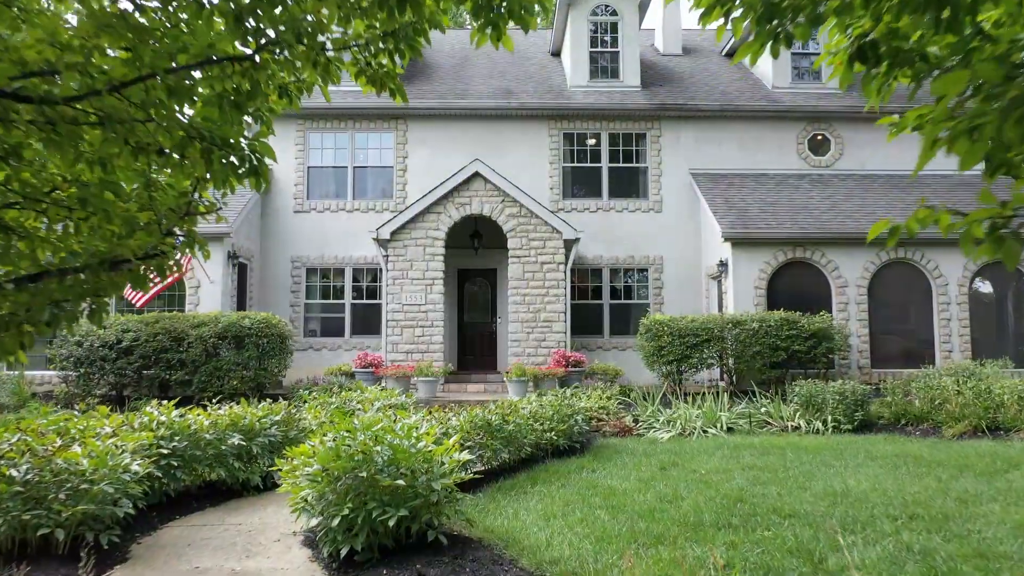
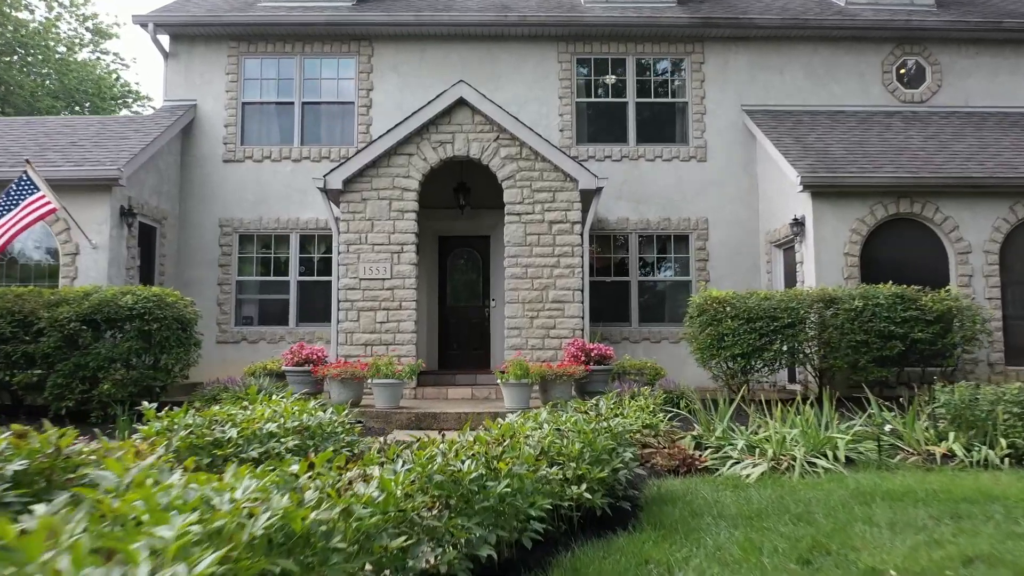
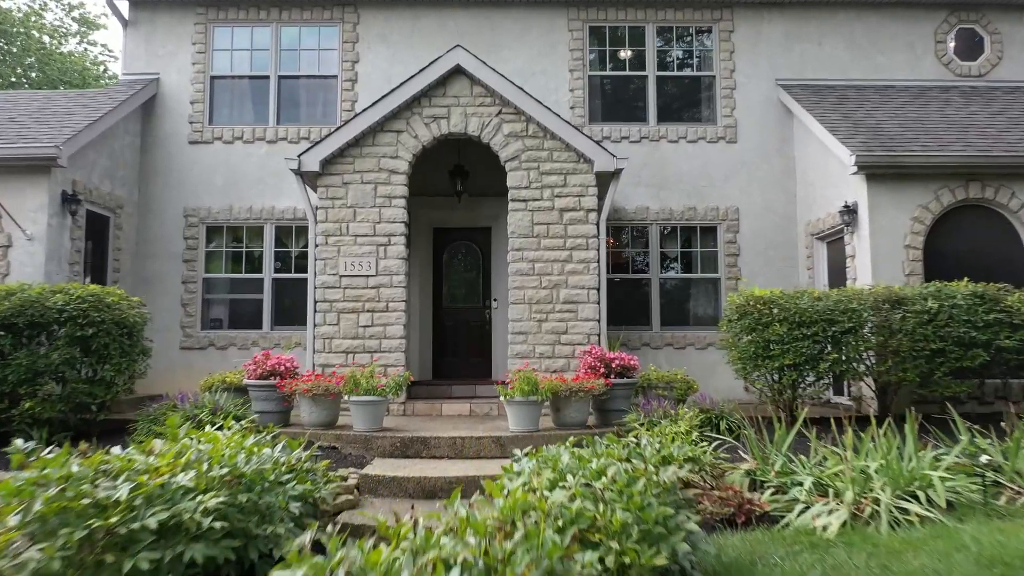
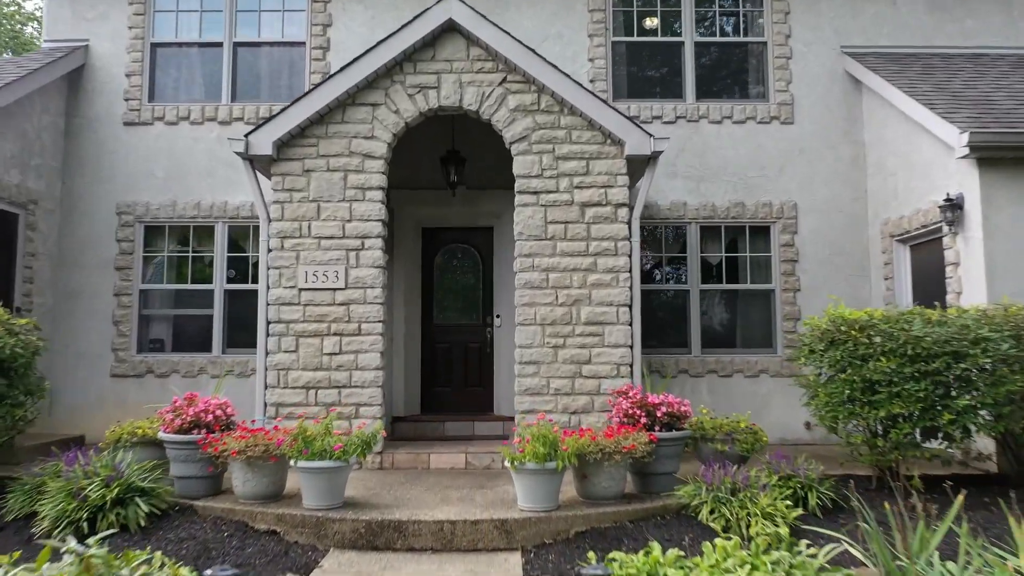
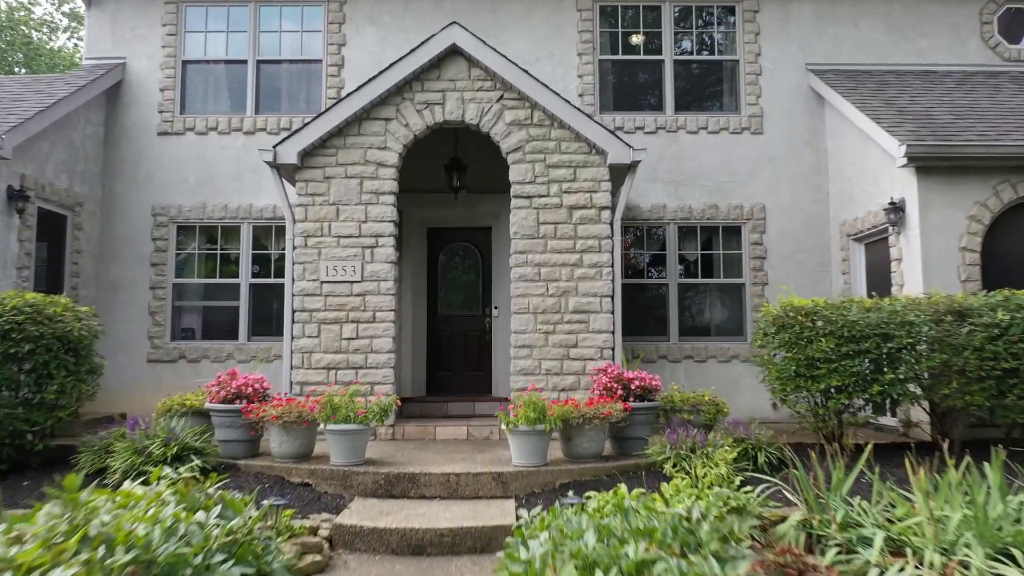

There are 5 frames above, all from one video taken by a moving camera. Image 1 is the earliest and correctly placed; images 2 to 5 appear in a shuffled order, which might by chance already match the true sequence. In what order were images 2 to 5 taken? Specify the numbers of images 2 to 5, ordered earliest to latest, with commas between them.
2, 3, 5, 4
